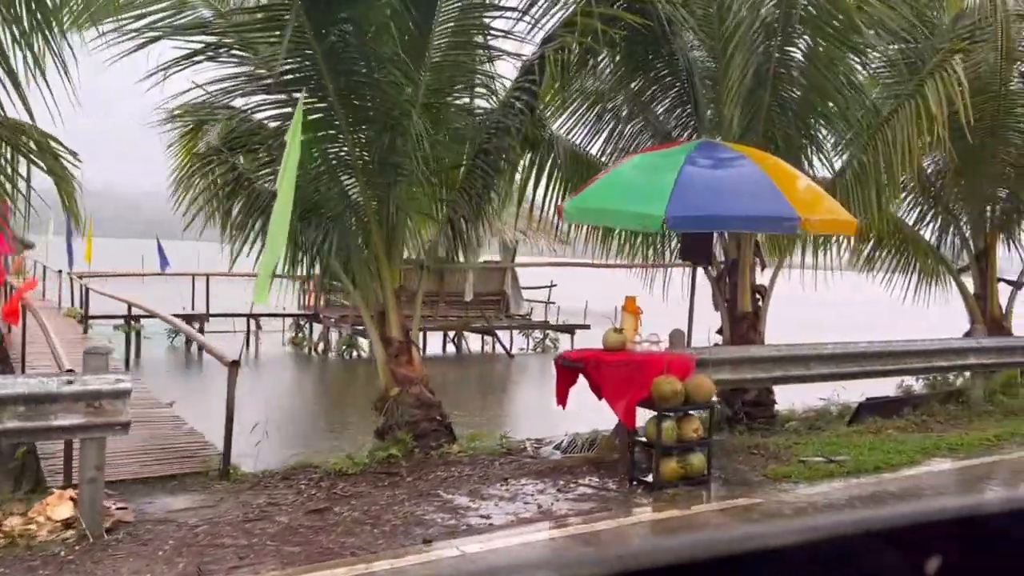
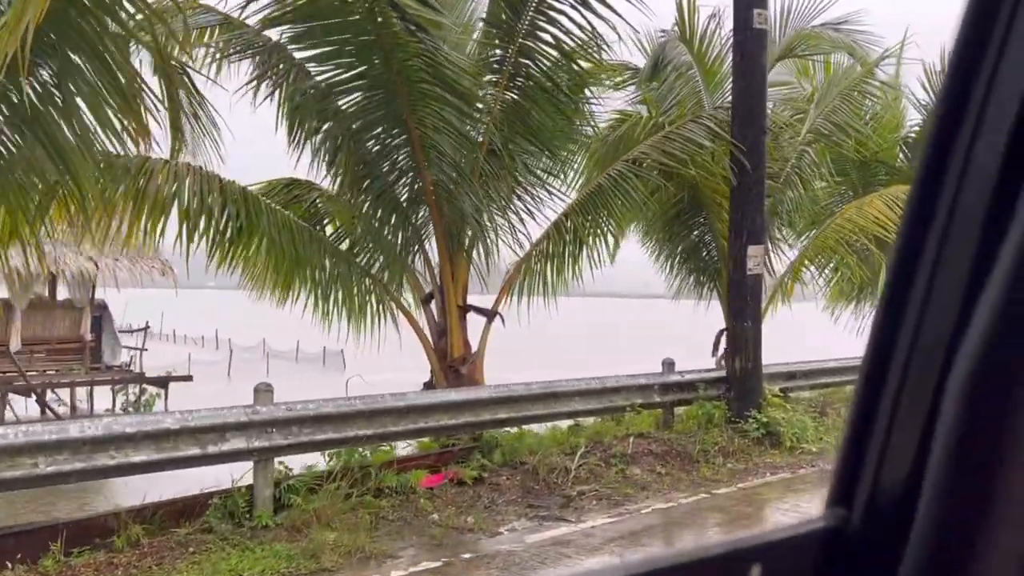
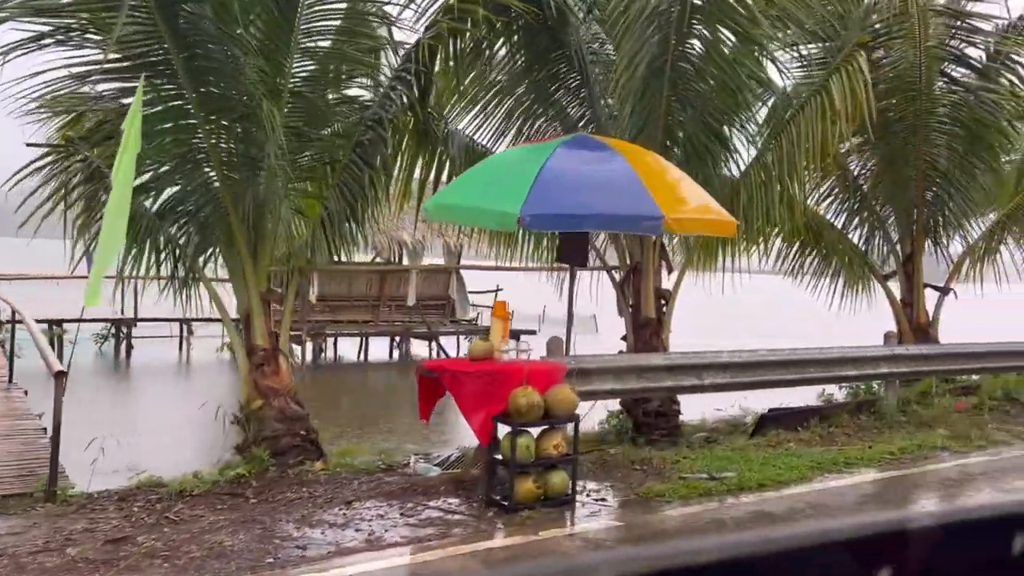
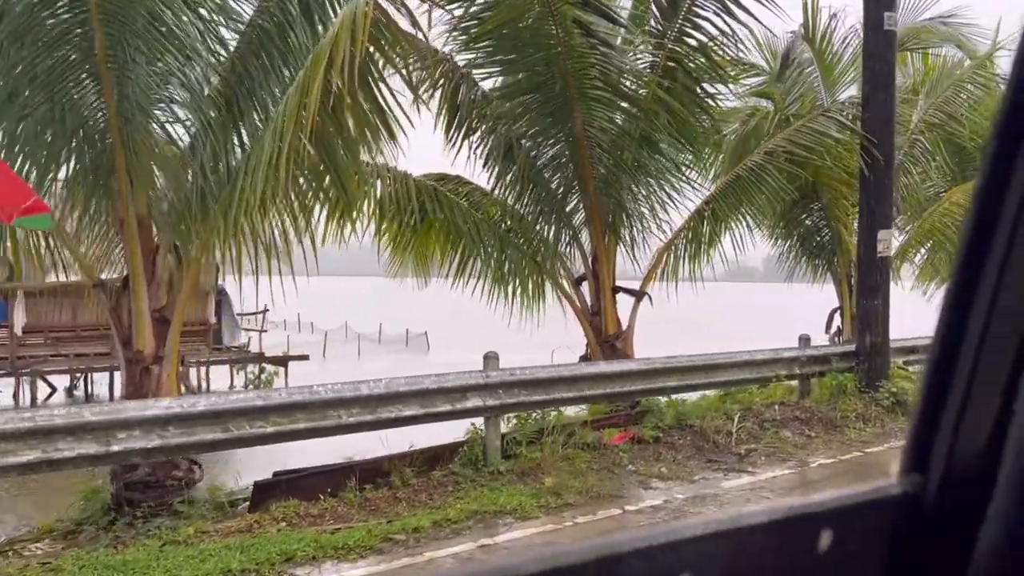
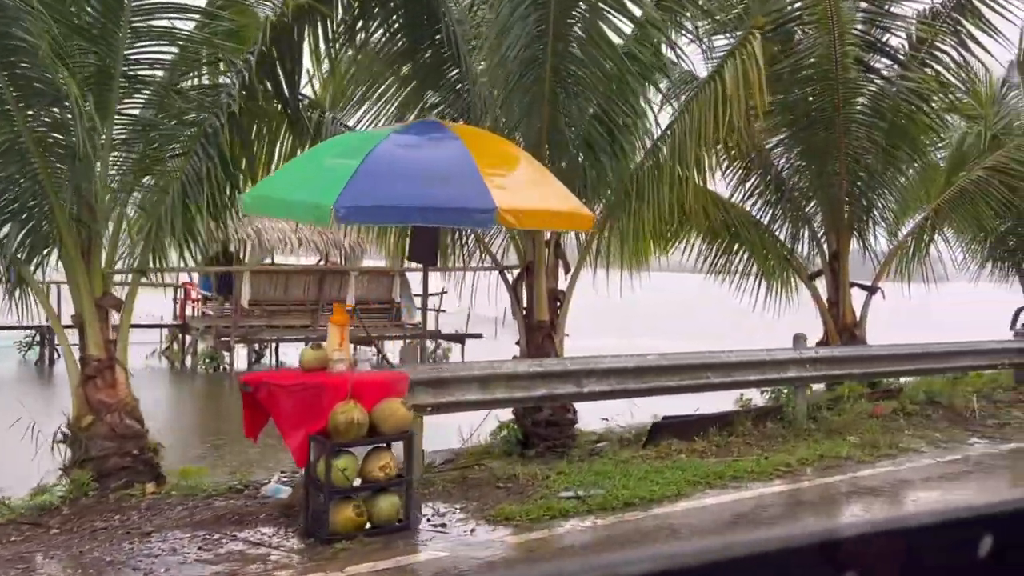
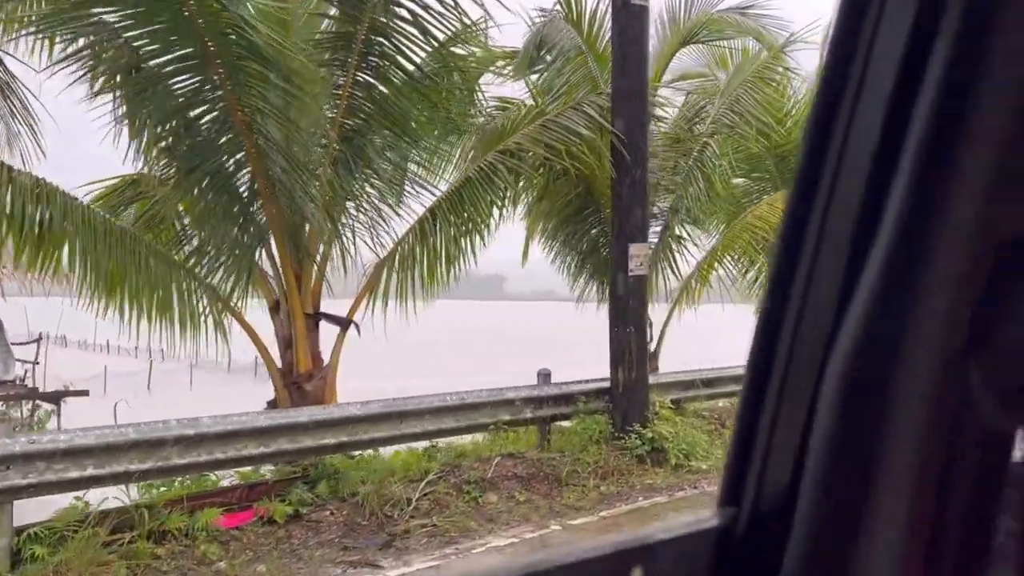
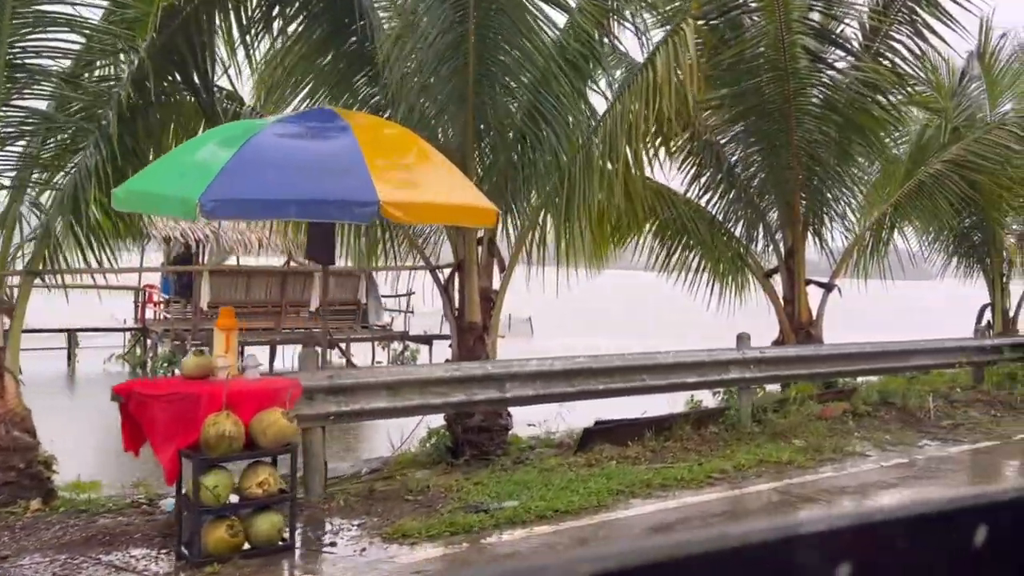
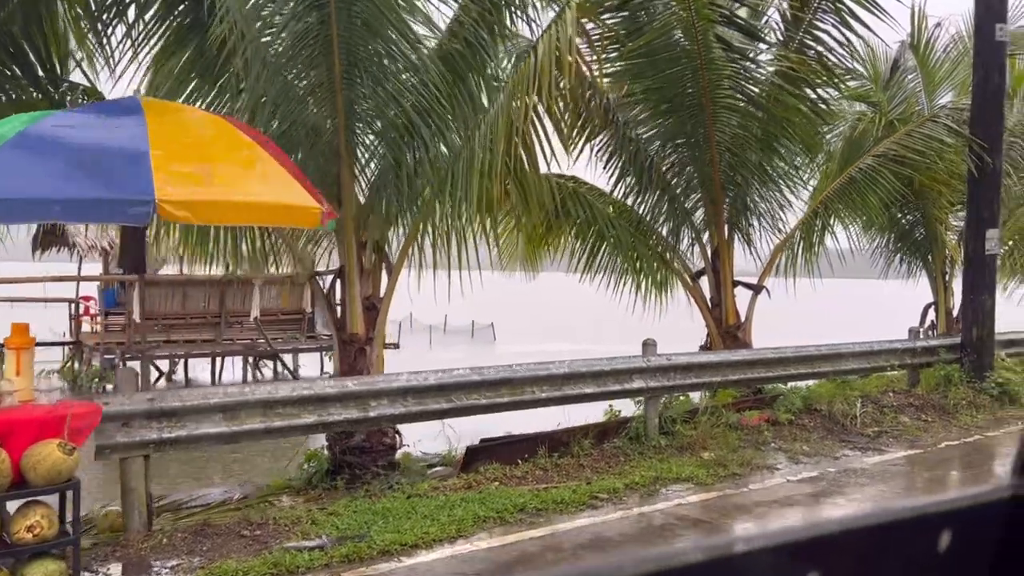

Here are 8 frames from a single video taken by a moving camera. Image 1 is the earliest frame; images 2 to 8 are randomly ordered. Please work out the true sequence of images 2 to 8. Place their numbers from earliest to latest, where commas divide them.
3, 5, 7, 8, 4, 2, 6
